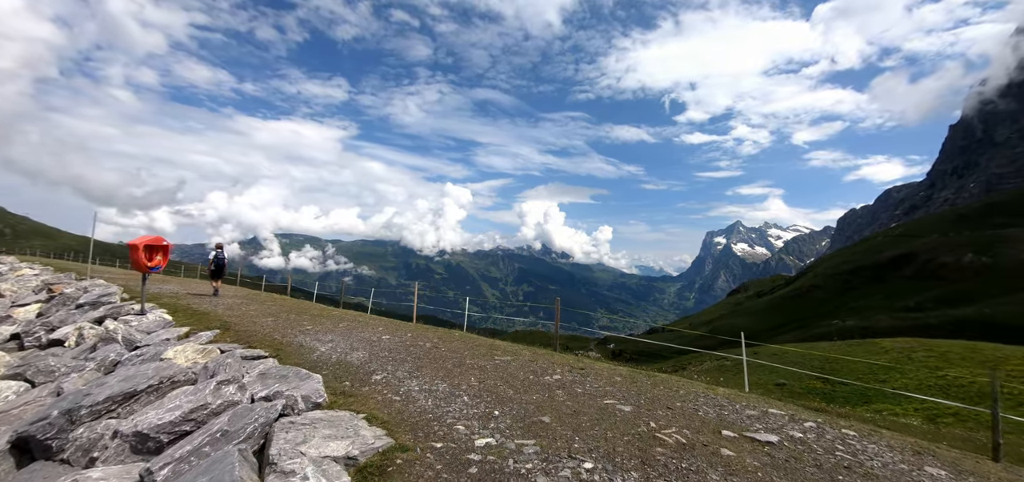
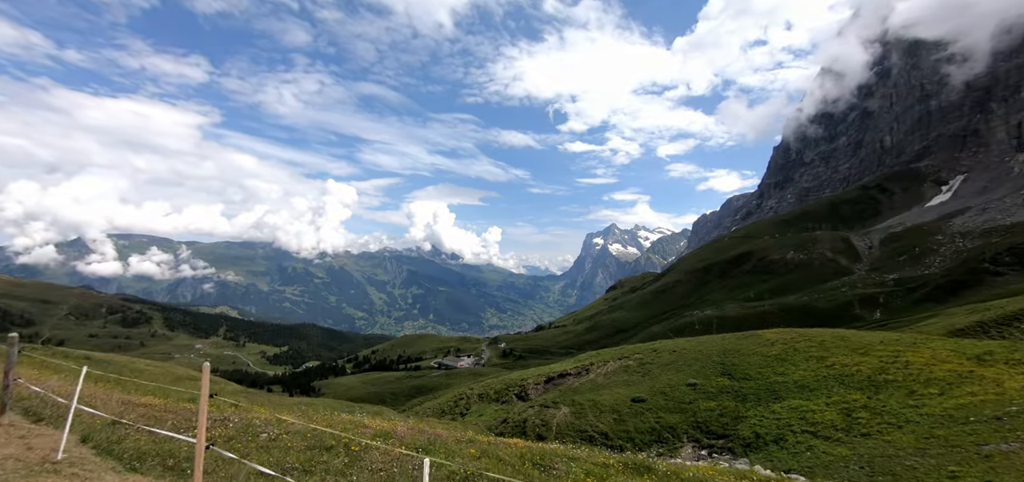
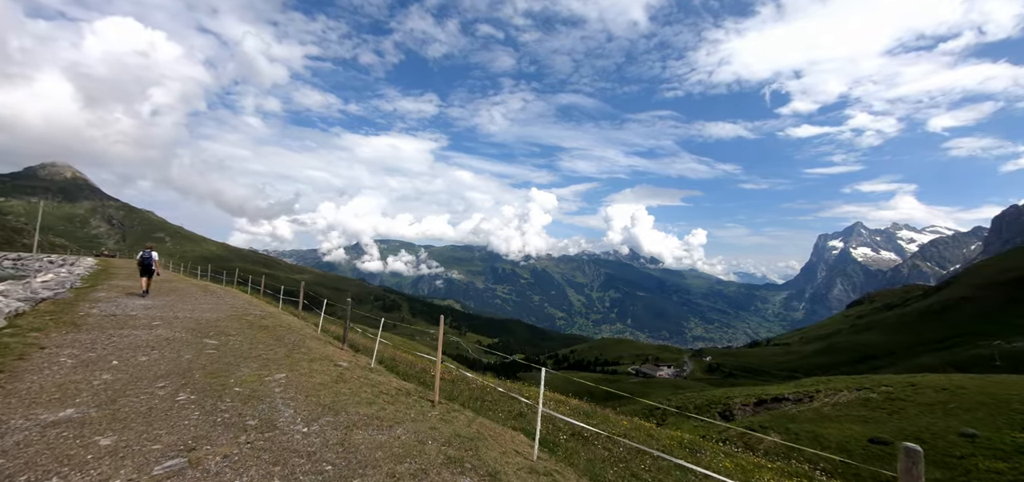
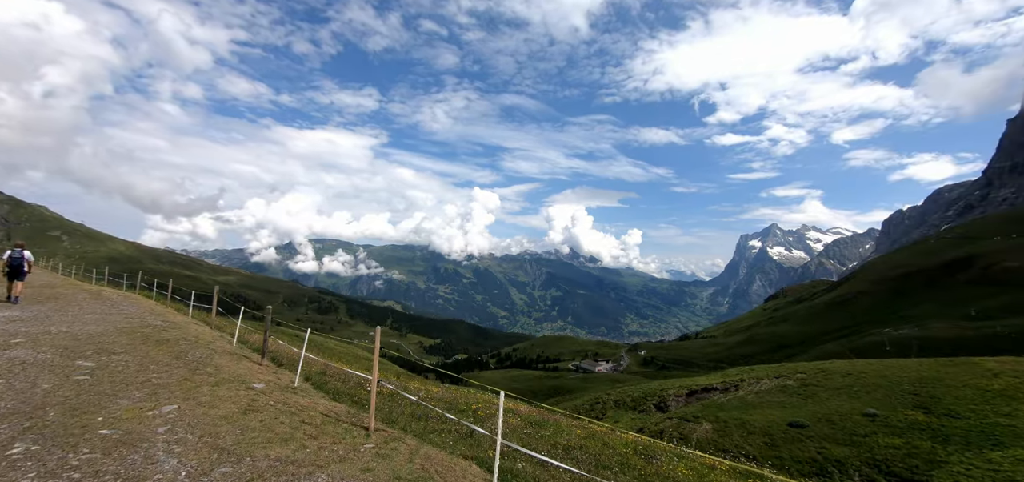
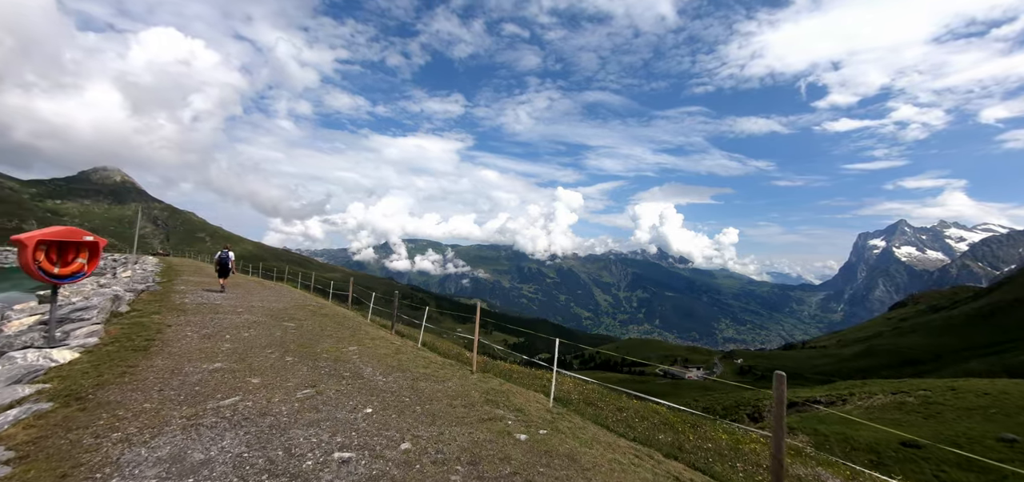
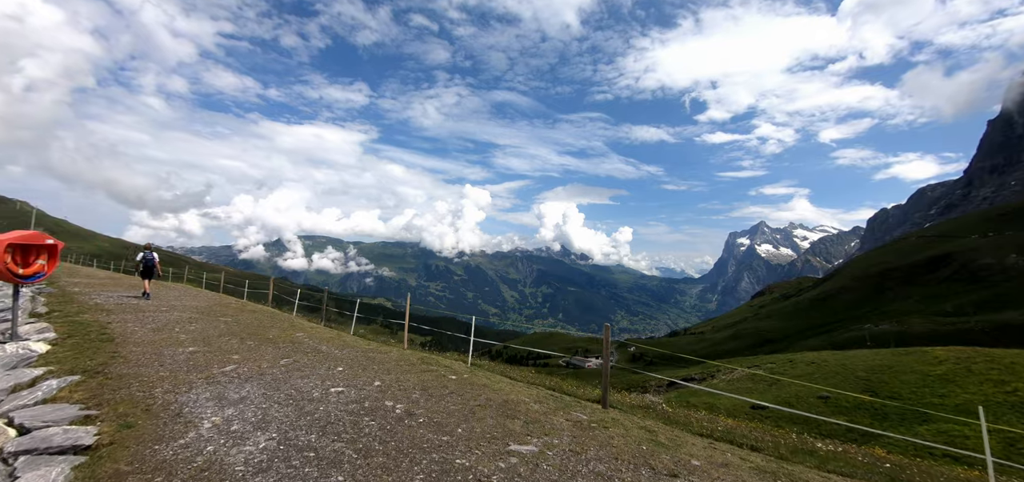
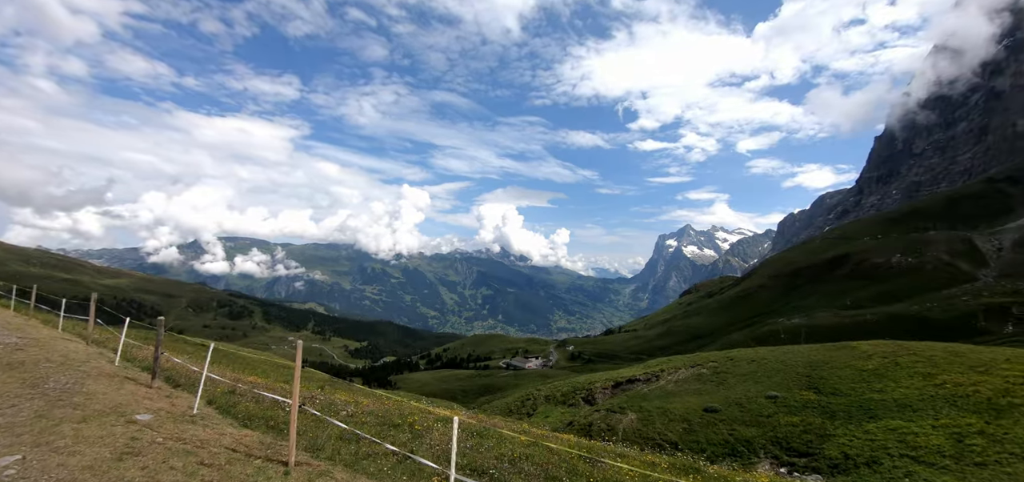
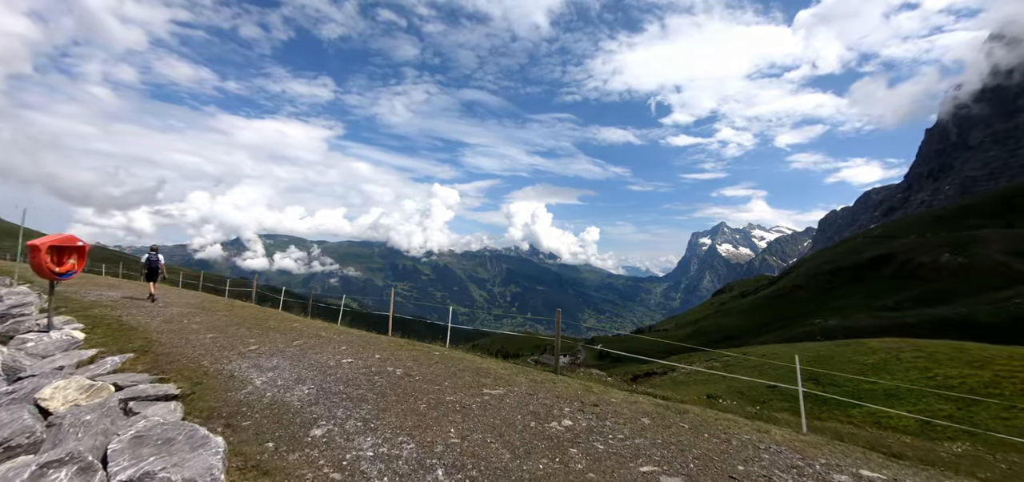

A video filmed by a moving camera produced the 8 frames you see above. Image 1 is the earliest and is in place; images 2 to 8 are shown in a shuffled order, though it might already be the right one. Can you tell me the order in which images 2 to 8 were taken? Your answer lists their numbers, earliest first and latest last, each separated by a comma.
8, 6, 5, 3, 4, 7, 2
